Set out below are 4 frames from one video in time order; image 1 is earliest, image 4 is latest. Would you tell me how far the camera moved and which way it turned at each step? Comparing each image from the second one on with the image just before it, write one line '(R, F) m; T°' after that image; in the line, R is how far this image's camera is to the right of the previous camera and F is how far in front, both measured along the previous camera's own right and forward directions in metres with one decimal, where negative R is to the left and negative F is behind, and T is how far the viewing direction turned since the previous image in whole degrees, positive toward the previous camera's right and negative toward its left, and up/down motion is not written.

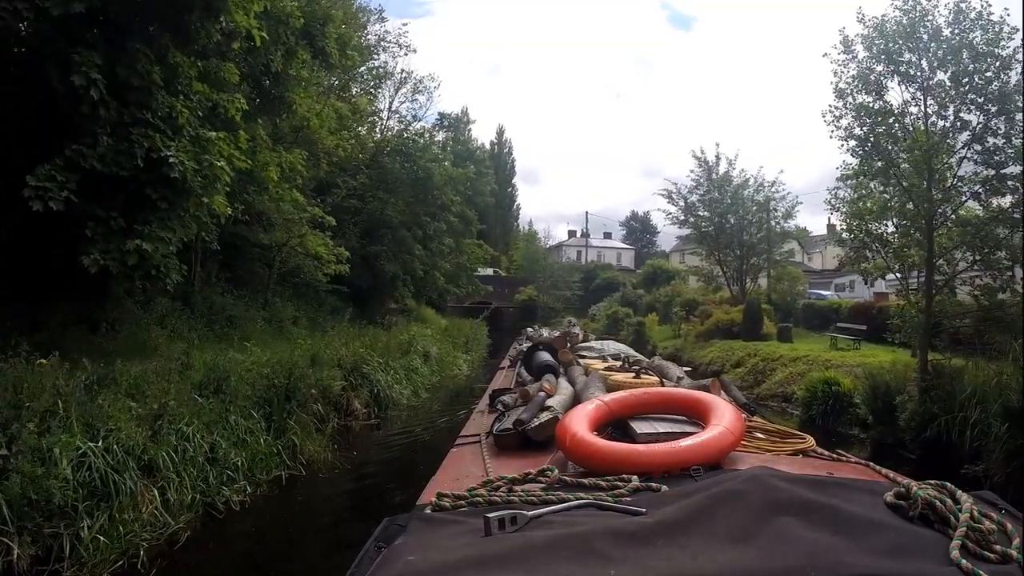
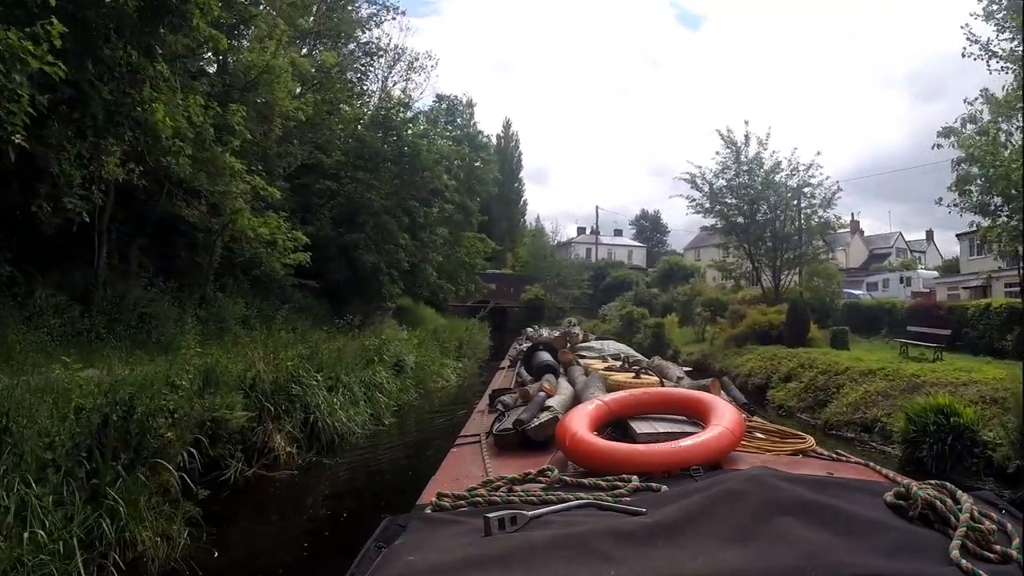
(0.0, +0.9) m; 0°
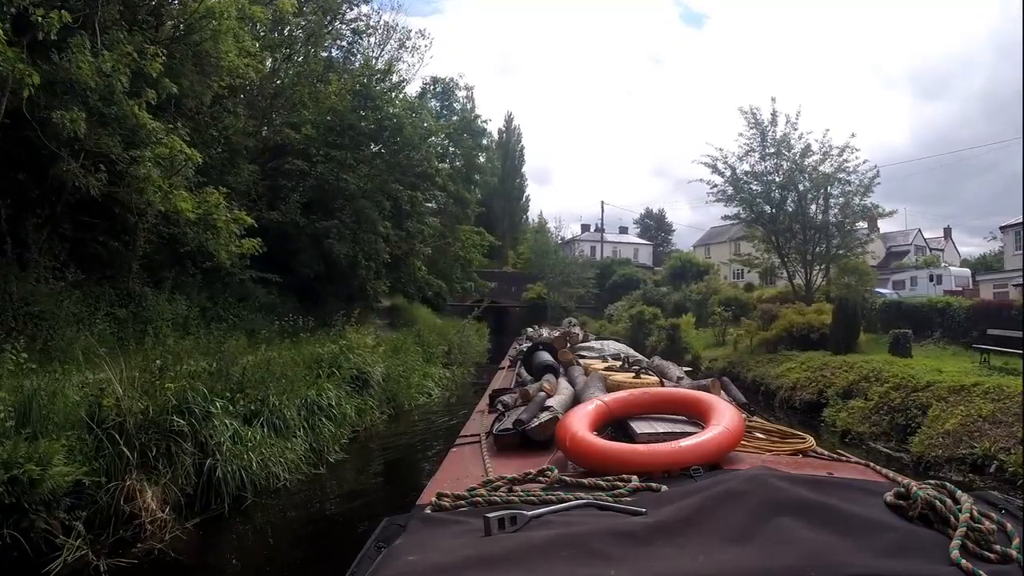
(0.0, +0.7) m; 0°
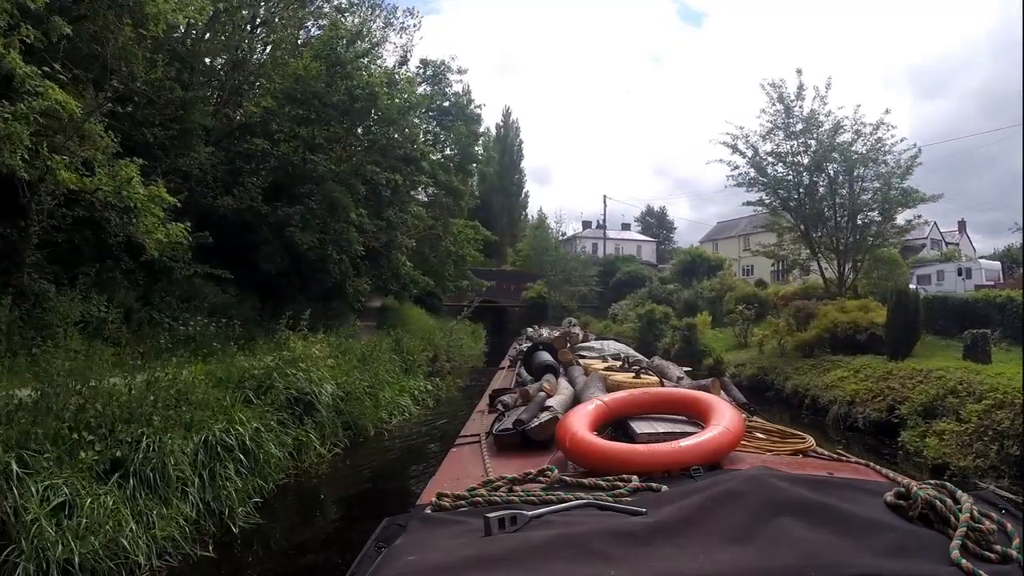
(0.0, +0.7) m; 0°
